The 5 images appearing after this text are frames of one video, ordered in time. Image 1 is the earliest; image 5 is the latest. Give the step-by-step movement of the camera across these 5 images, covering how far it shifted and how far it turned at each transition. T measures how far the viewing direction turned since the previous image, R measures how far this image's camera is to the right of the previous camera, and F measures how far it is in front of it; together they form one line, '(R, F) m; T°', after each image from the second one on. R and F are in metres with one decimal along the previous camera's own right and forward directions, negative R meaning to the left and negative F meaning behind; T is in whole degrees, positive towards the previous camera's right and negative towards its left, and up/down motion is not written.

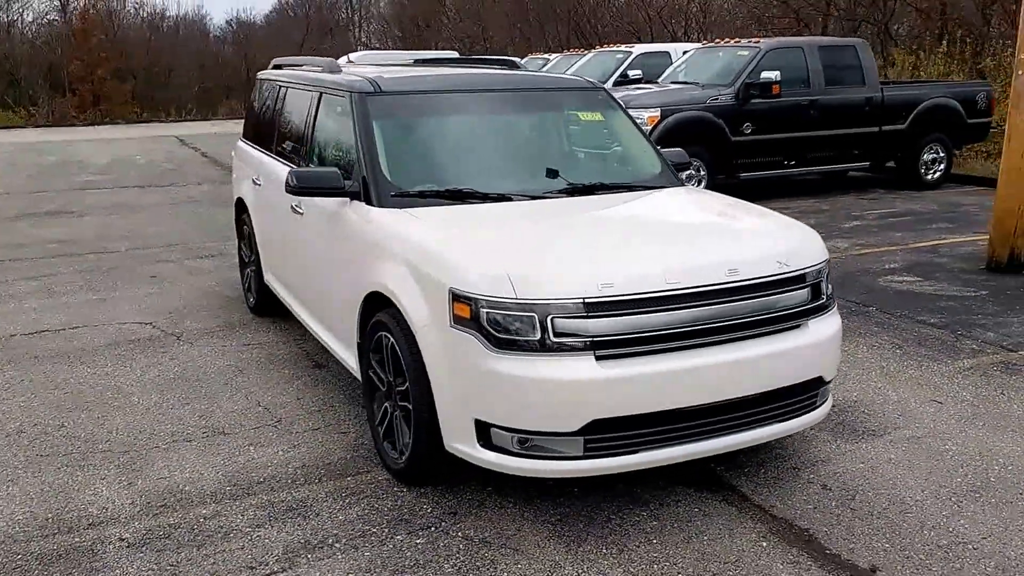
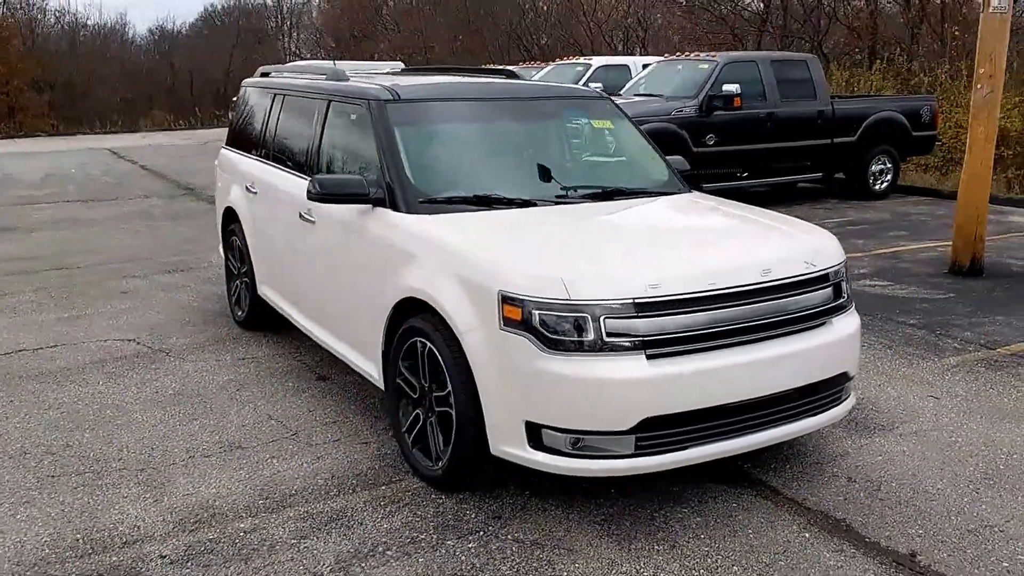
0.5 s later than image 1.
(-0.5, 0.0) m; +5°
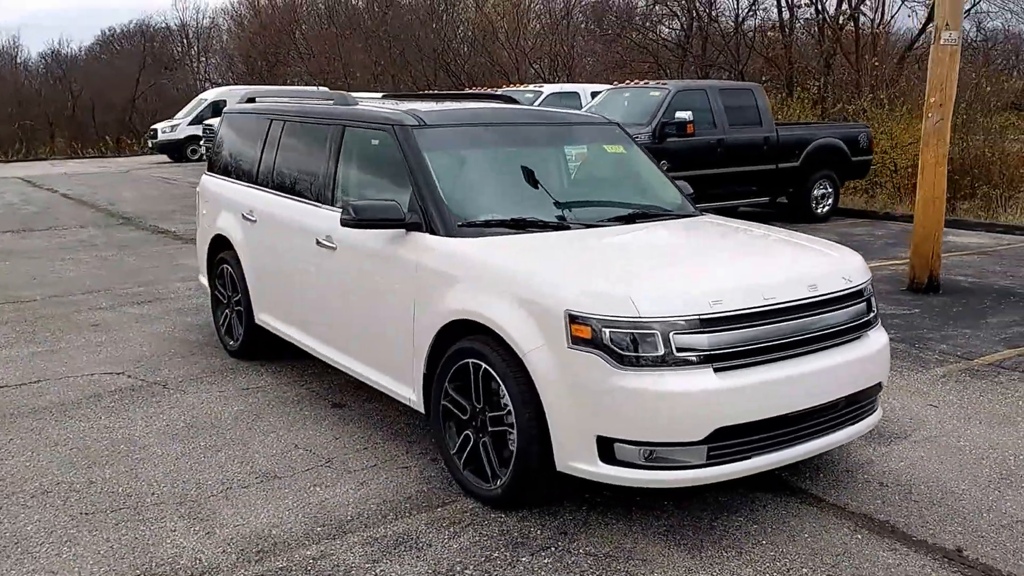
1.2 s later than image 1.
(-0.6, 0.0) m; +7°
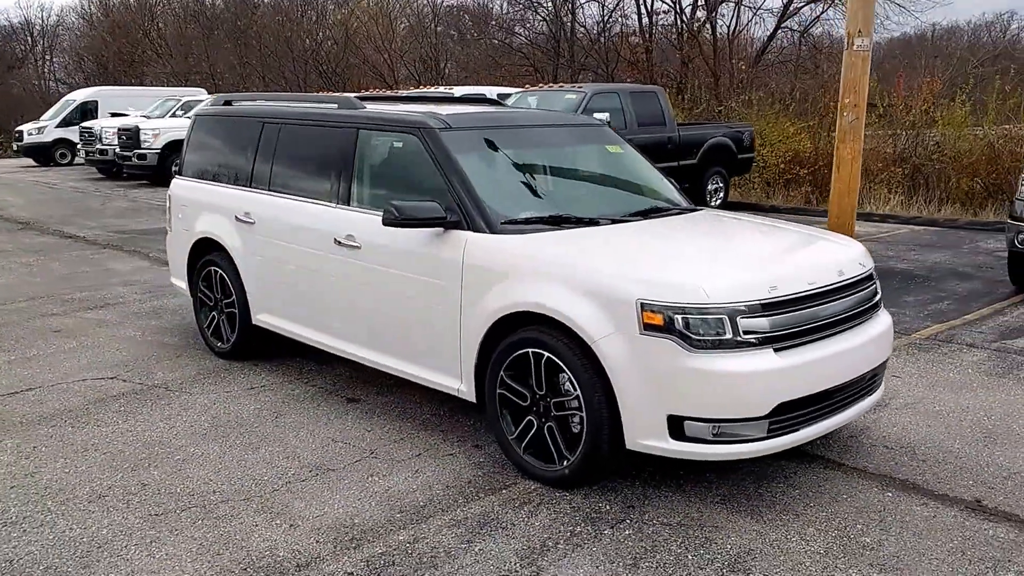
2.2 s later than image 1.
(-0.9, -0.2) m; +10°
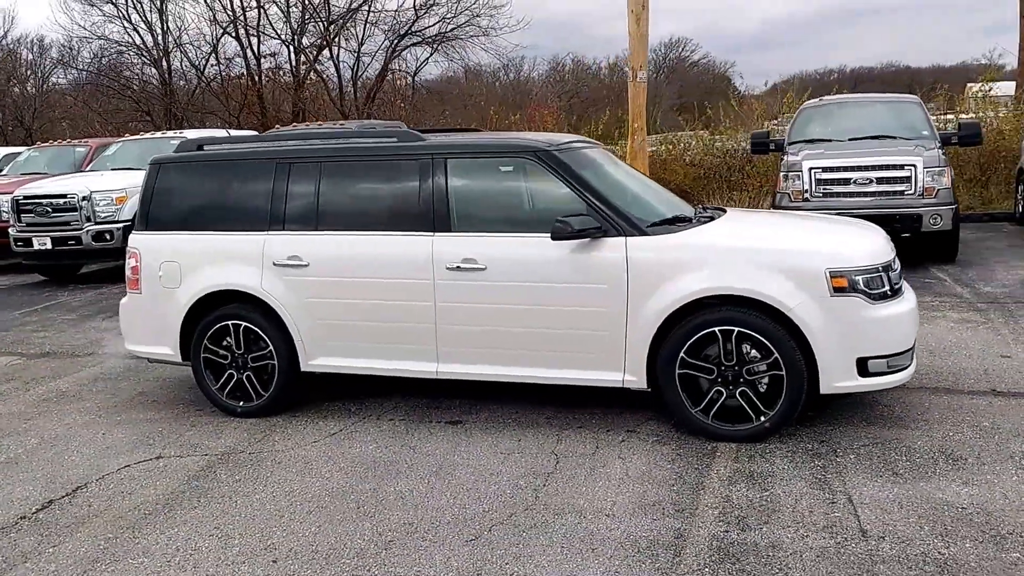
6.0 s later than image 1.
(-2.9, +0.4) m; +29°
